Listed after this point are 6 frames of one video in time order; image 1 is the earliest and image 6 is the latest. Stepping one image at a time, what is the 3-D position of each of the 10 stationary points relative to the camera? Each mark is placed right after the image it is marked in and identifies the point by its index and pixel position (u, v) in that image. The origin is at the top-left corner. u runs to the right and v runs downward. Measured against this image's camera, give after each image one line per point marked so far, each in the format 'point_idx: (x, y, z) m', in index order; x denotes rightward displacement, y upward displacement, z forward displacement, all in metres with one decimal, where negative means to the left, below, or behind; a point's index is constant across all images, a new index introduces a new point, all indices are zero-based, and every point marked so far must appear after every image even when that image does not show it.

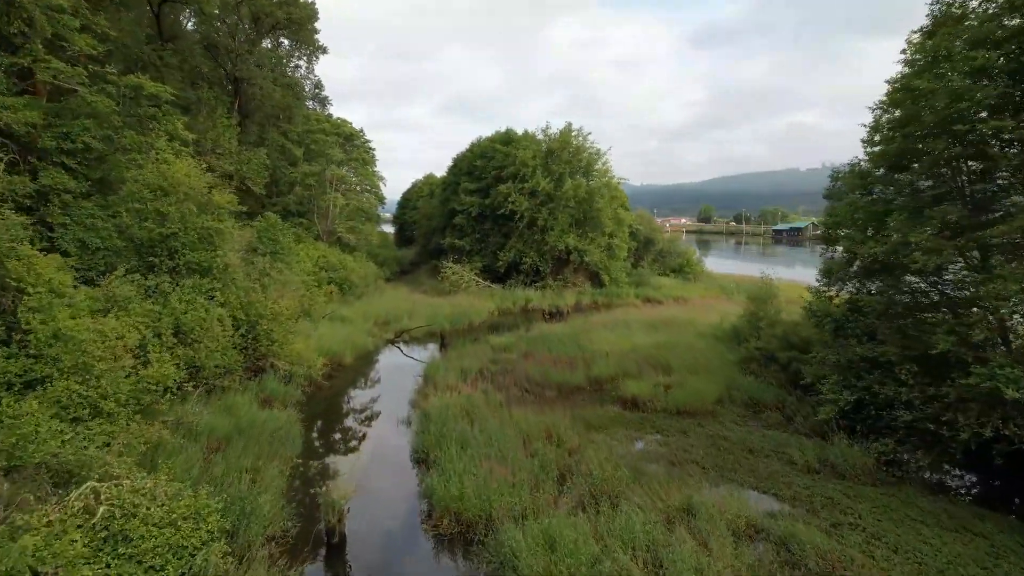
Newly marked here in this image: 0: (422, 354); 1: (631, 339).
0: (-2.2, -1.6, +17.0) m
1: (+2.7, -1.2, +15.4) m
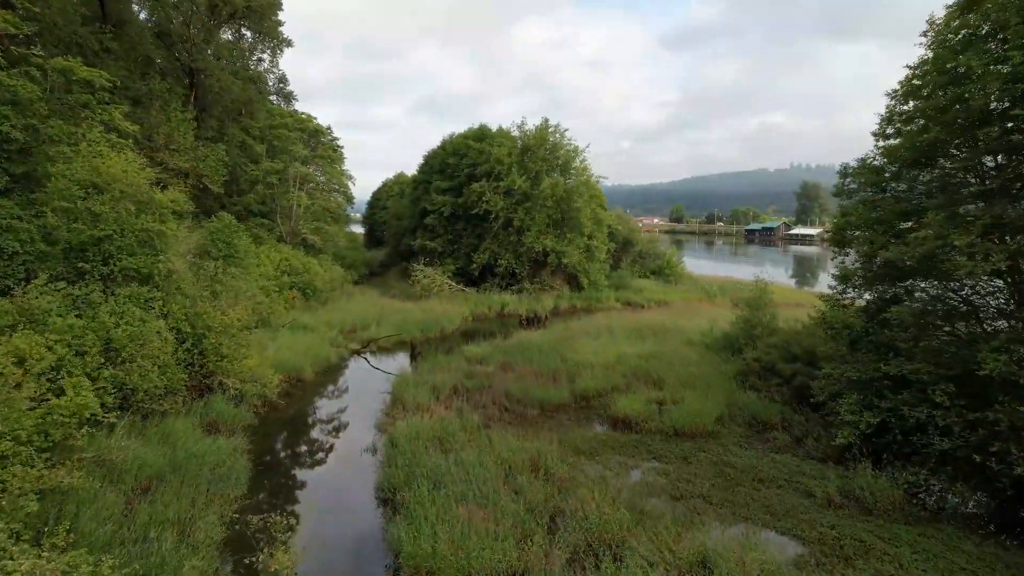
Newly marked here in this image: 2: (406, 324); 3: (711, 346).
0: (-2.7, -1.8, +15.7) m
1: (+2.2, -1.3, +14.4) m
2: (-2.9, -1.0, +18.3) m
3: (+4.2, -1.3, +14.3) m
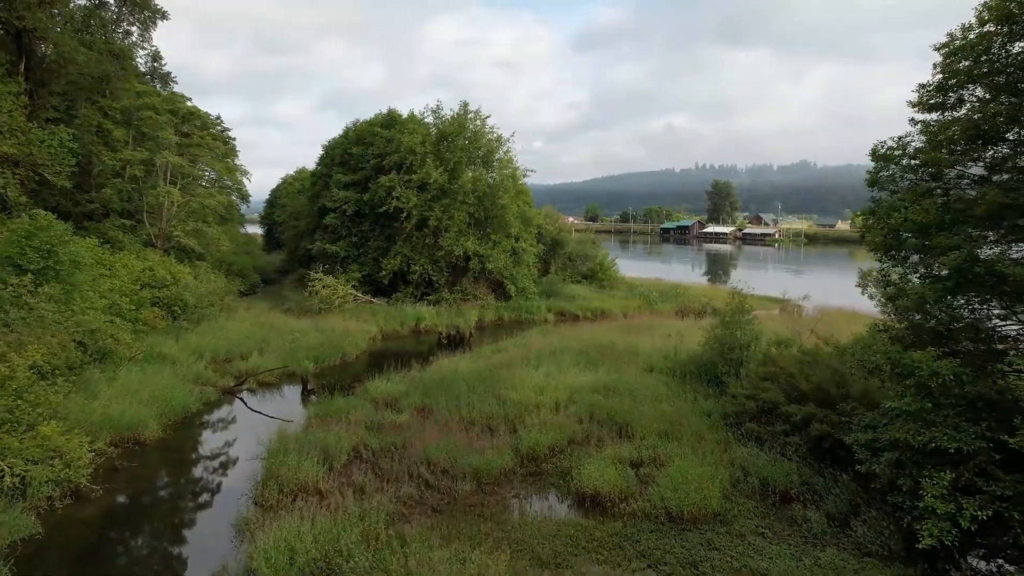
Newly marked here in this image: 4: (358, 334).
0: (-4.2, -2.1, +12.2) m
1: (+0.9, -1.6, +11.5) m
2: (-4.6, -1.3, +14.7) m
3: (+2.8, -1.5, +11.6) m
4: (-3.8, -1.1, +16.9) m
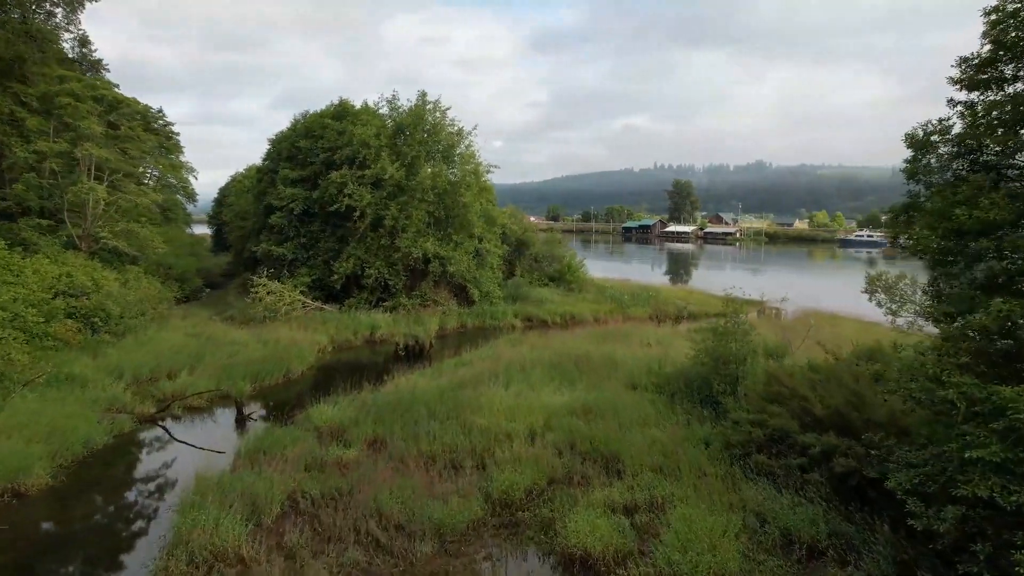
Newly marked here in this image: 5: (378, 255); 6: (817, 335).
0: (-4.7, -2.3, +10.5) m
1: (+0.4, -1.7, +10.1) m
2: (-5.3, -1.5, +13.0) m
3: (+2.3, -1.6, +10.3) m
4: (-4.6, -1.3, +15.2) m
5: (-3.8, +0.9, +19.4) m
6: (+6.2, -1.0, +13.9) m
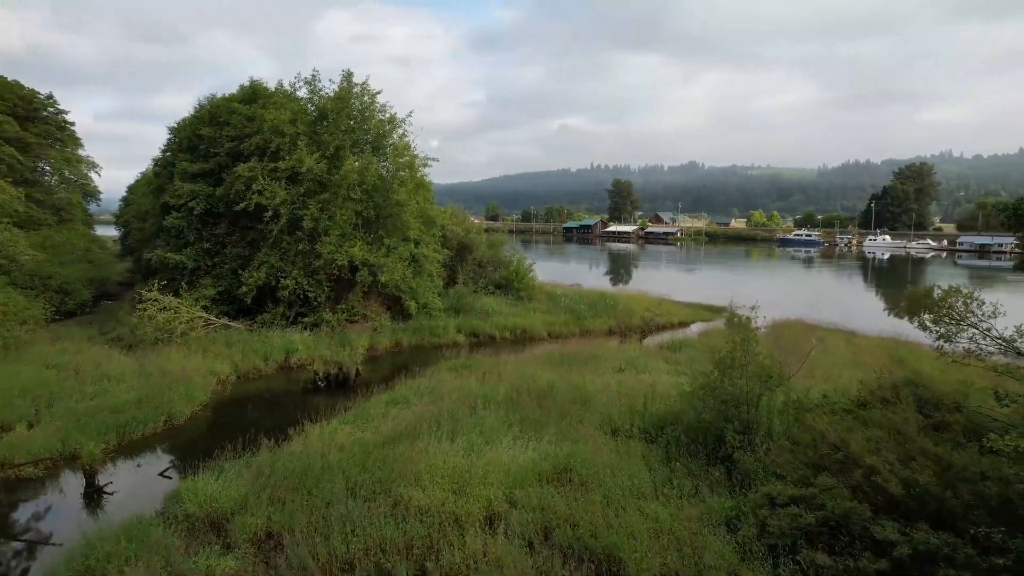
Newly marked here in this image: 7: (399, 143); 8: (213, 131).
0: (-5.3, -2.6, +7.6) m
1: (-0.2, -2.0, +7.6) m
2: (-6.1, -1.8, +10.0) m
3: (+1.7, -1.8, +8.0) m
4: (-5.6, -1.6, +12.2) m
5: (-5.2, +0.6, +16.5) m
6: (+5.3, -1.2, +11.9) m
7: (-3.1, +3.9, +18.5) m
8: (-7.8, +4.1, +17.8) m
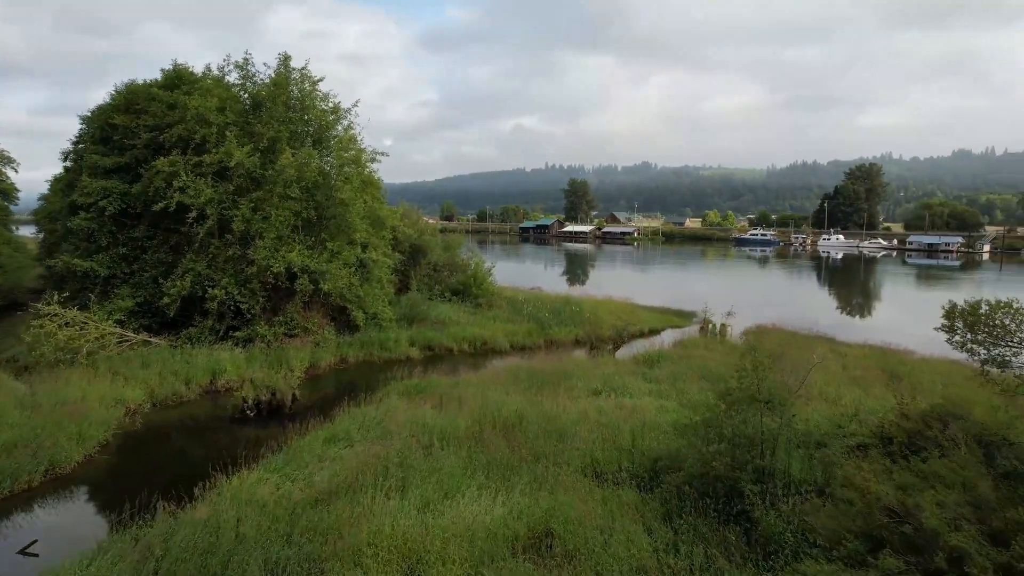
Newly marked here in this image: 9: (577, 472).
0: (-5.6, -2.8, +5.7) m
1: (-0.5, -2.1, +6.0) m
2: (-6.6, -2.0, +8.0) m
3: (+1.4, -2.0, +6.6) m
4: (-6.2, -1.8, +10.3) m
5: (-6.1, +0.4, +14.6) m
6: (+4.7, -1.3, +10.7) m
7: (-4.1, +3.7, +16.7) m
8: (-8.8, +3.8, +15.7) m
9: (+0.7, -1.9, +7.3) m
